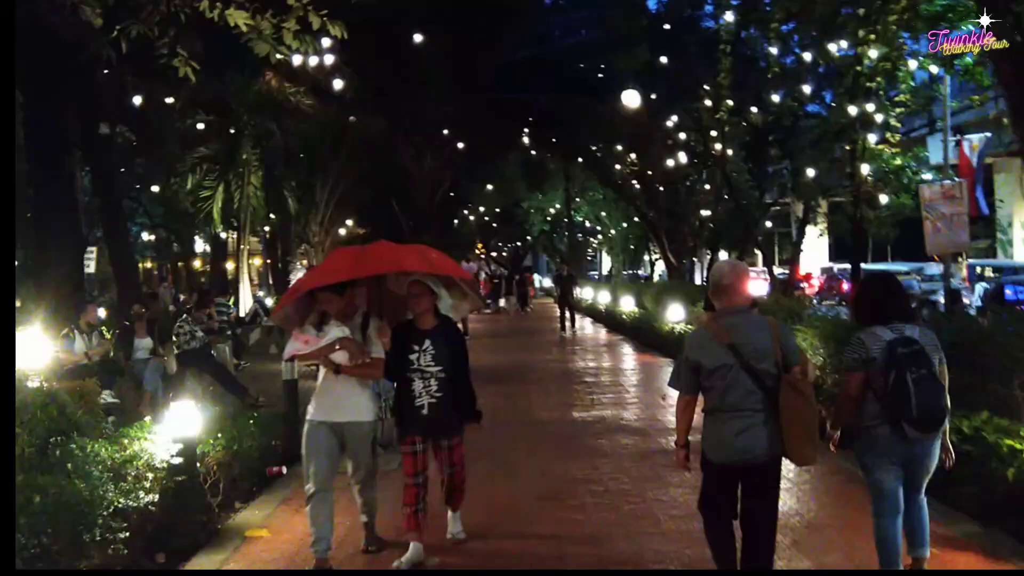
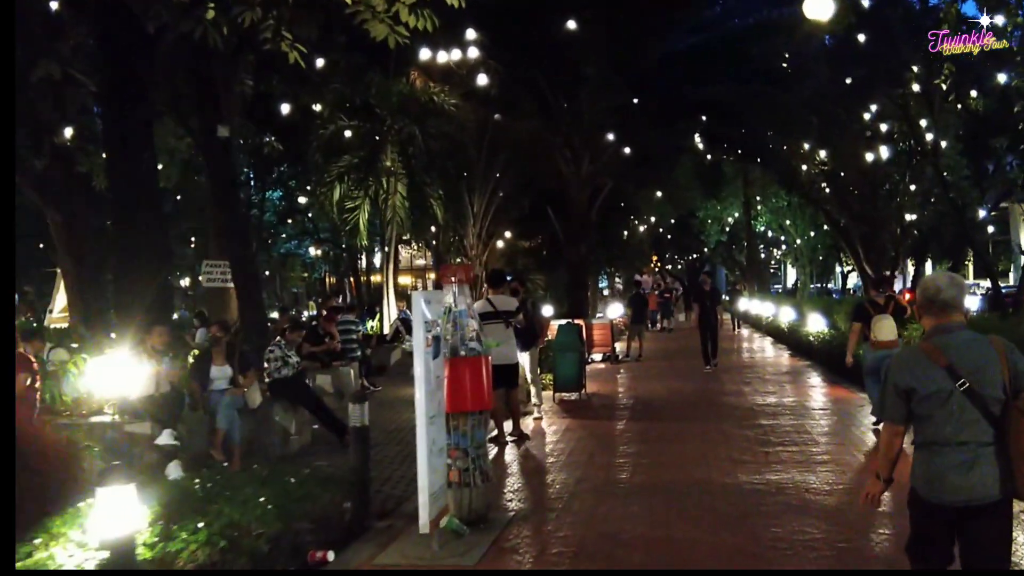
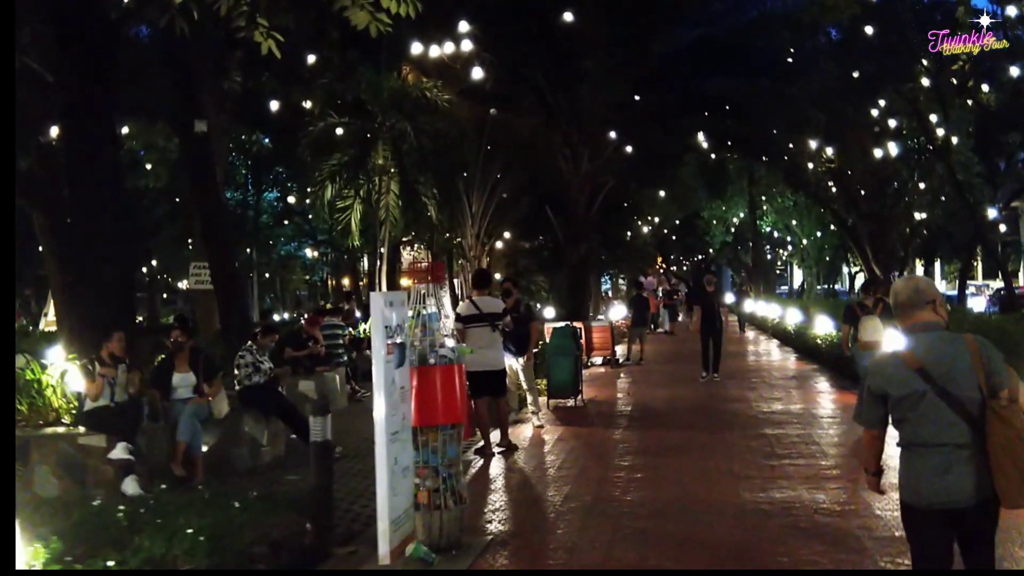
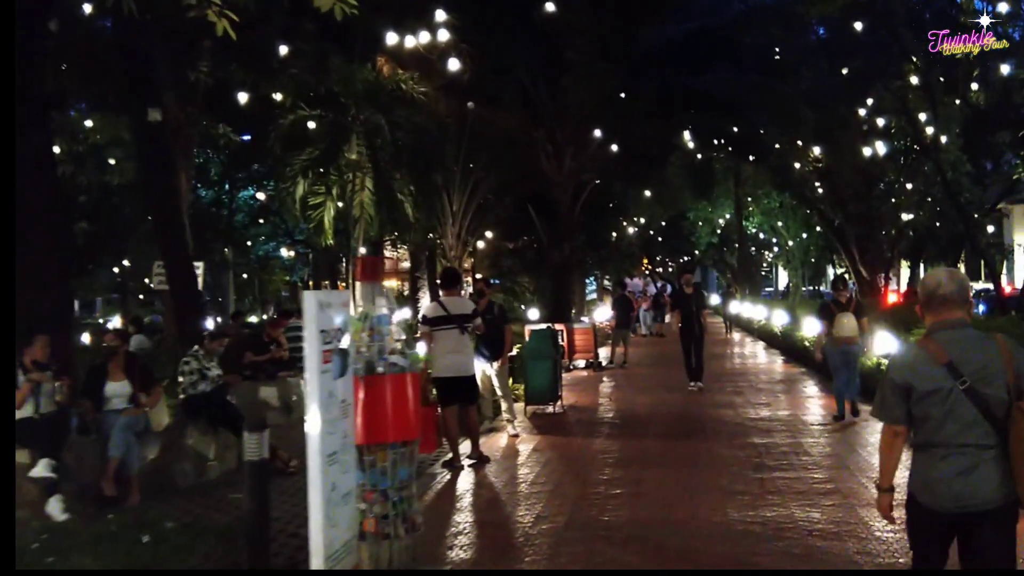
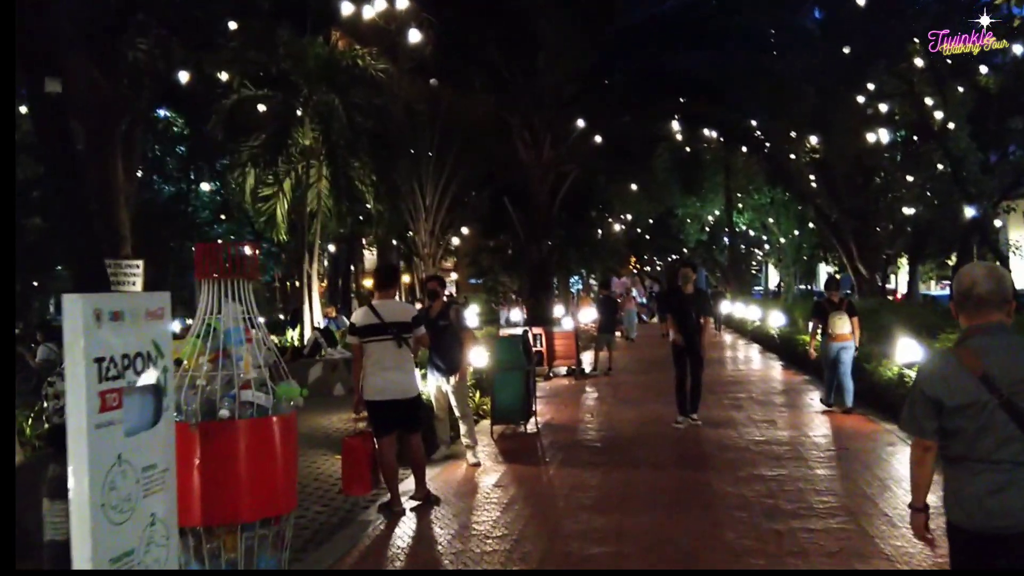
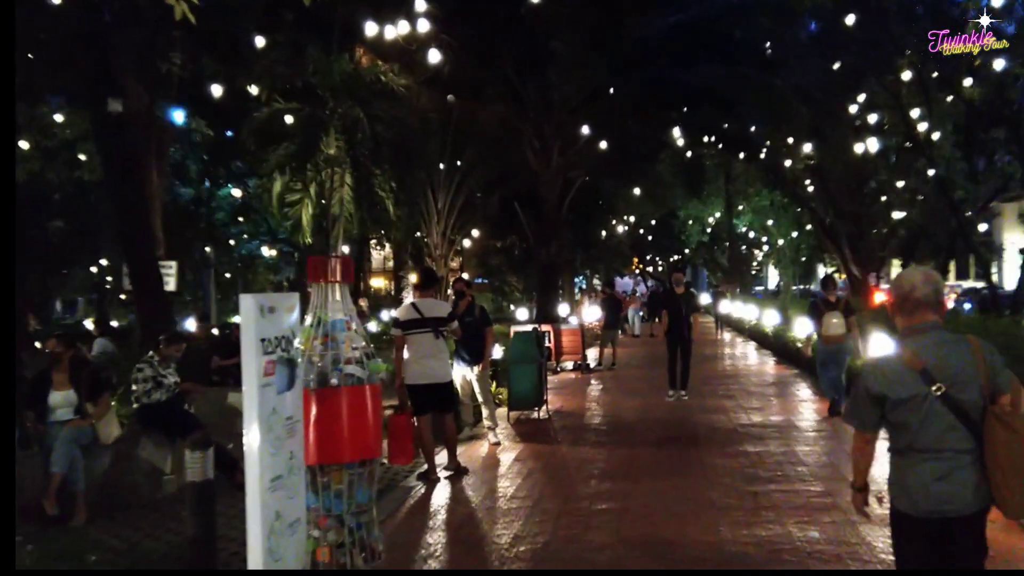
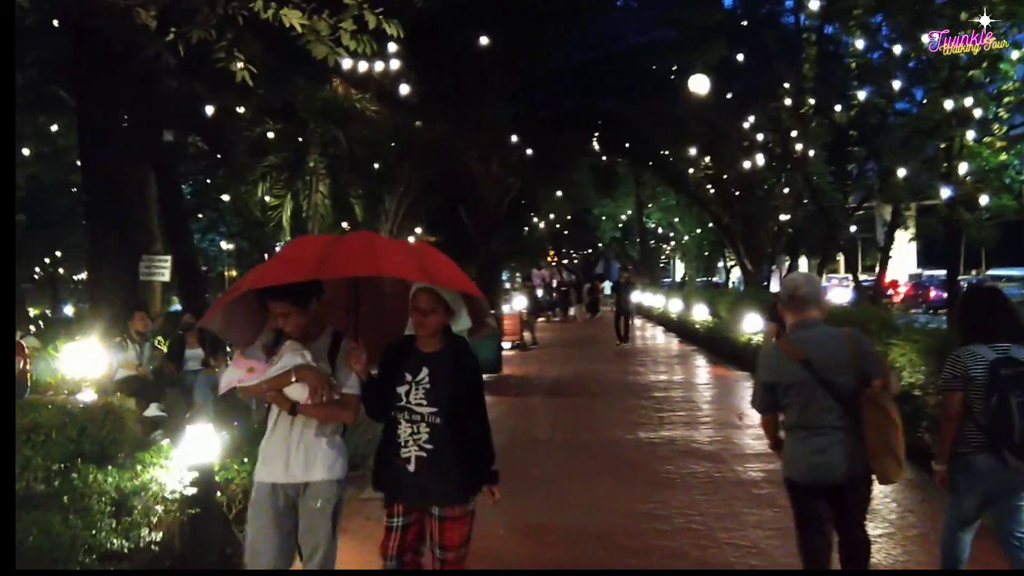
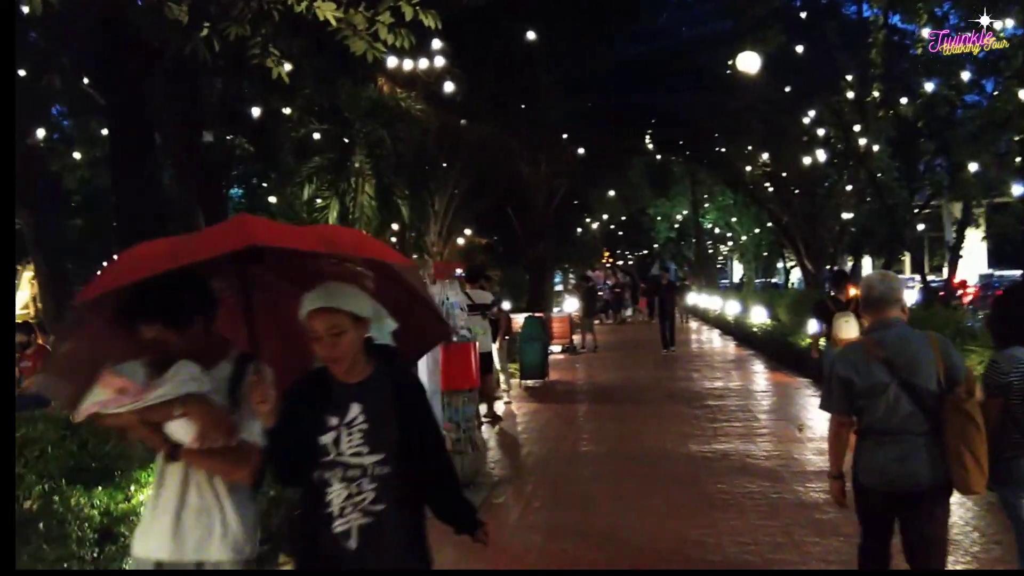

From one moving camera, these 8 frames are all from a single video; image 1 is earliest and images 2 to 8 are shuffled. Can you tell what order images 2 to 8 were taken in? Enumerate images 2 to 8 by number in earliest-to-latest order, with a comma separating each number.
7, 8, 2, 3, 4, 6, 5
